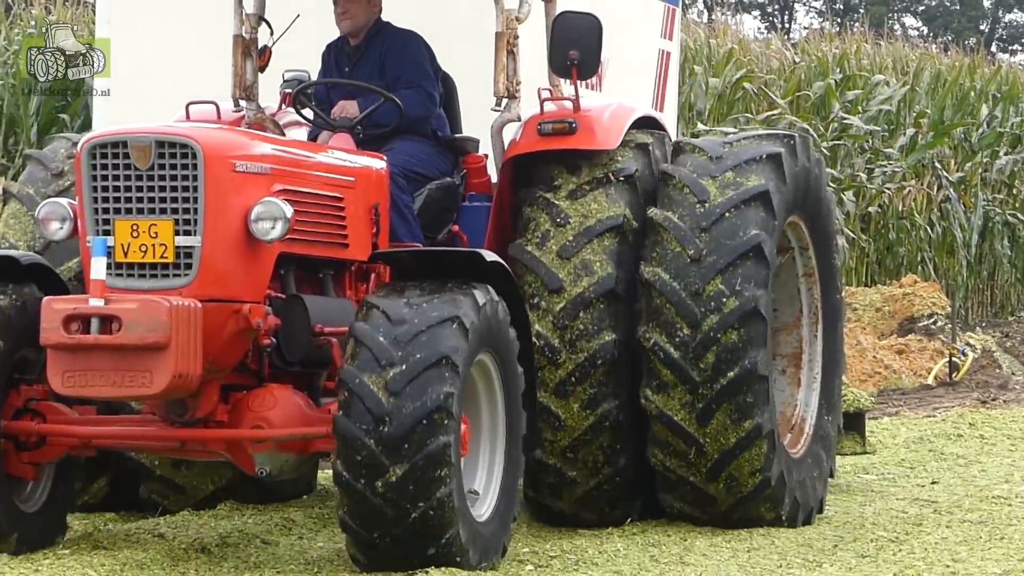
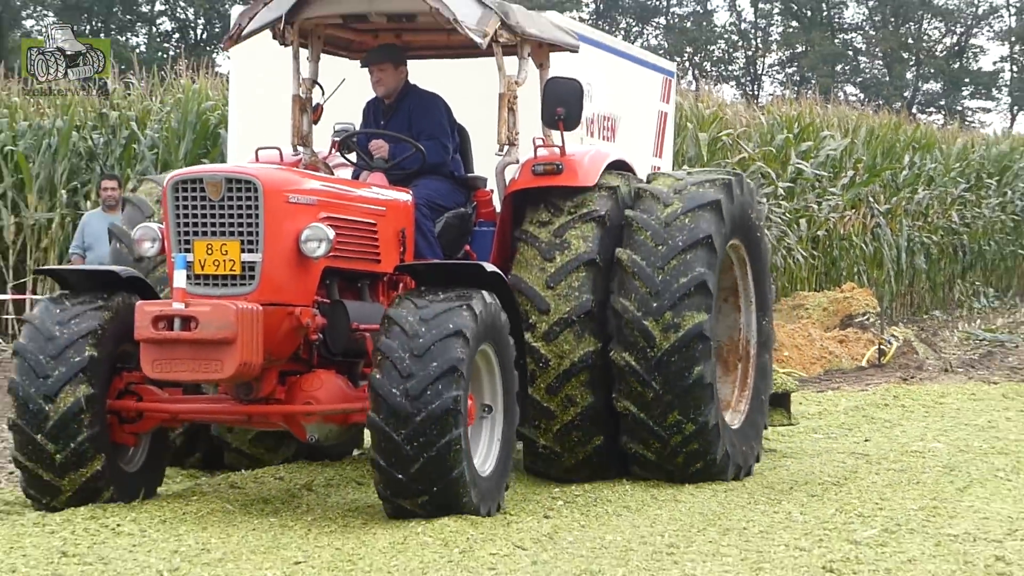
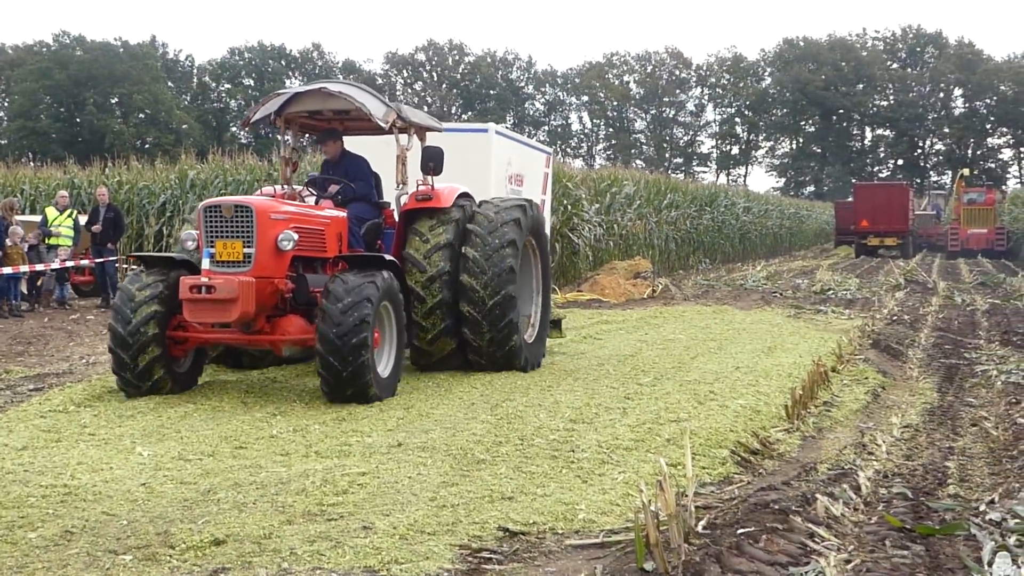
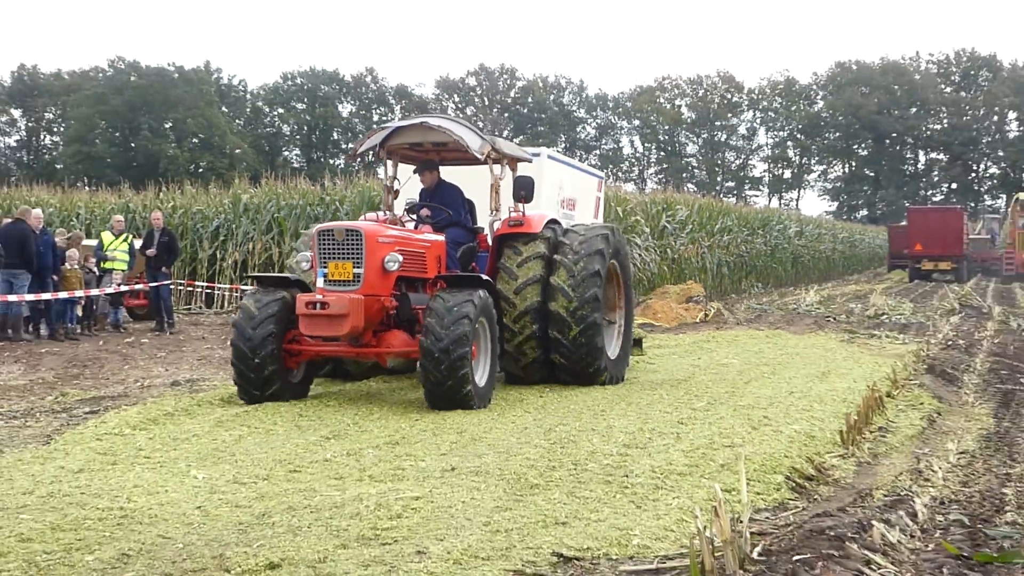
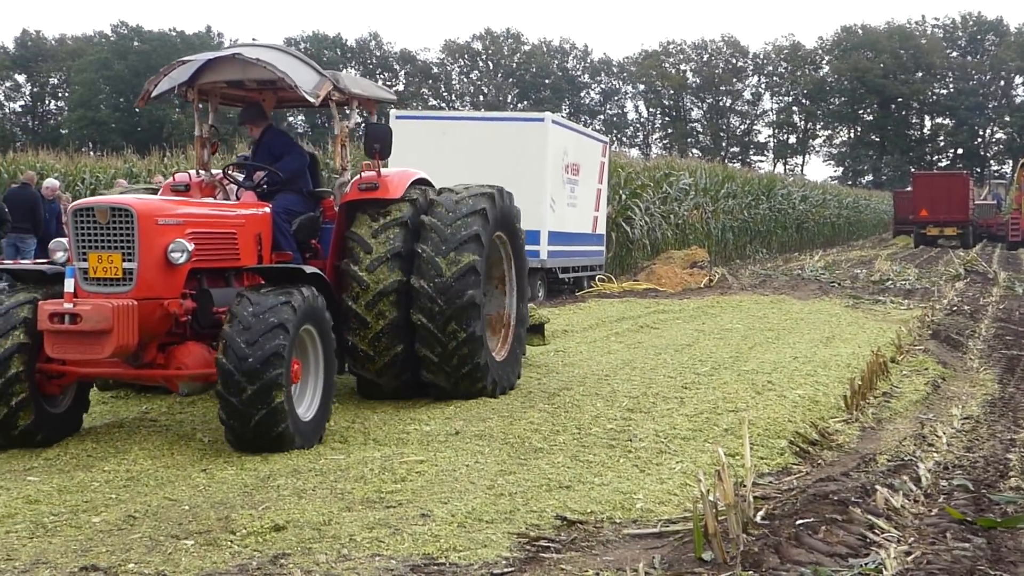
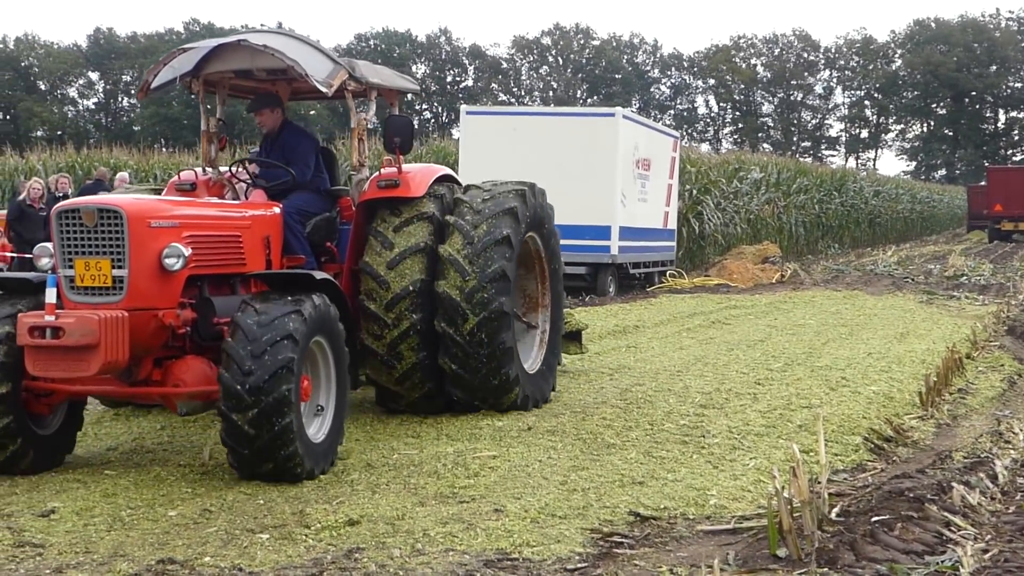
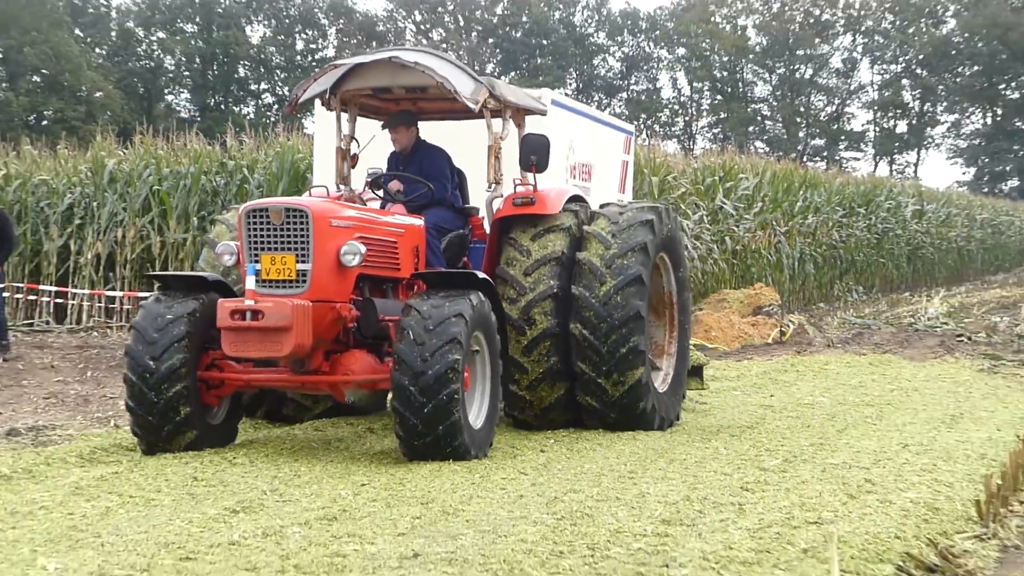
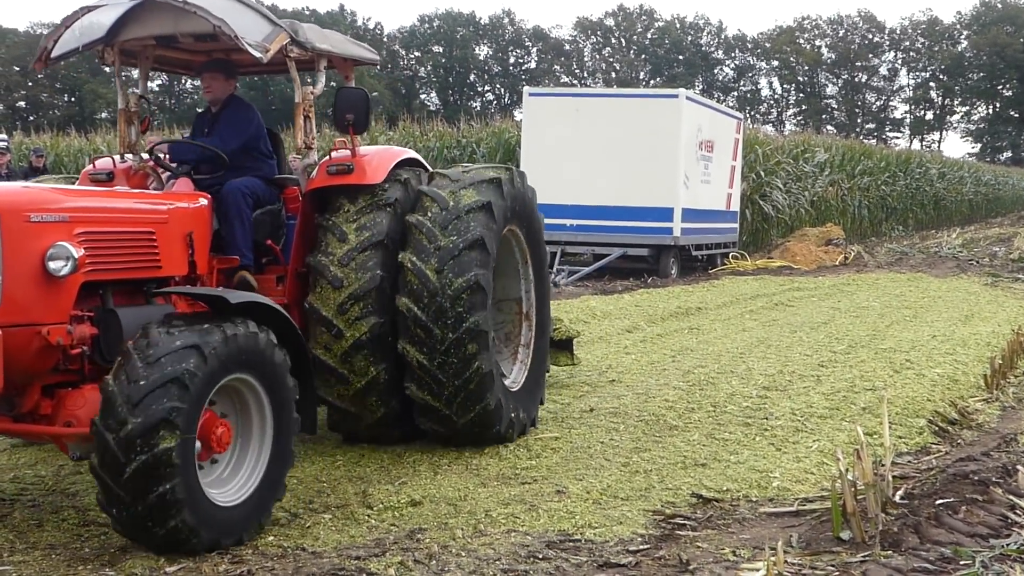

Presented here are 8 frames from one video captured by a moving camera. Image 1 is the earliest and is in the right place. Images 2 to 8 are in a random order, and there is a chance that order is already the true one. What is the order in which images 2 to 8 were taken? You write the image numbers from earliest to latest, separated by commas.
2, 7, 4, 3, 5, 6, 8
